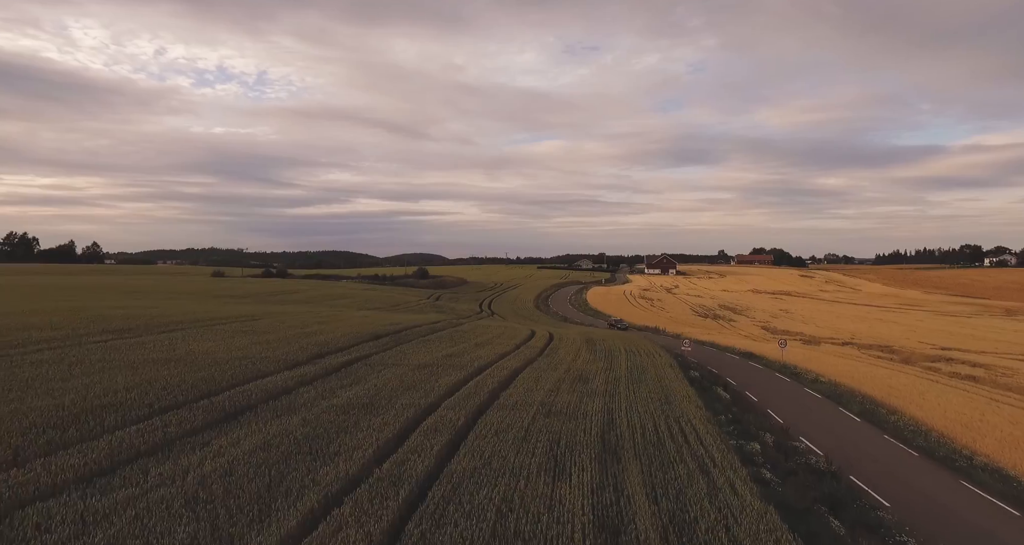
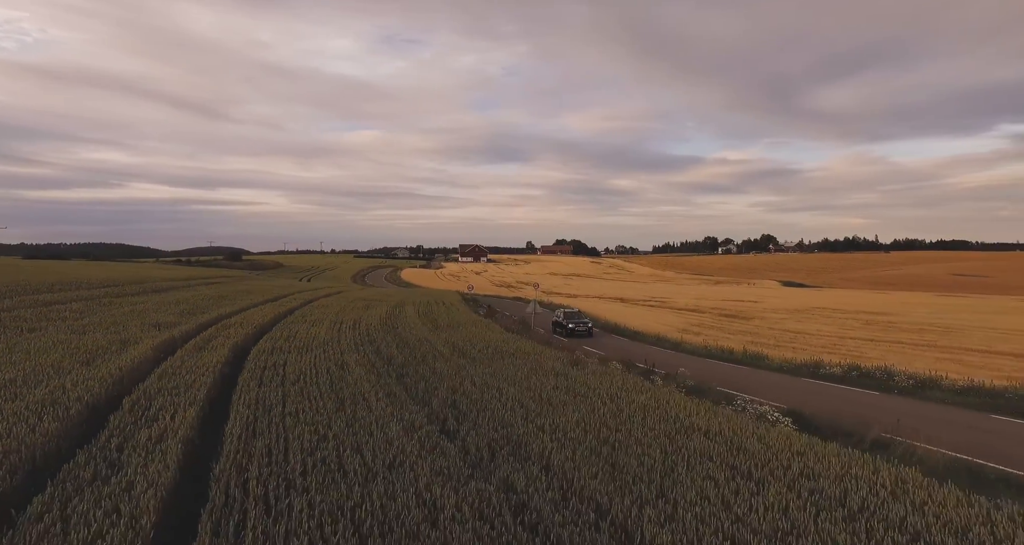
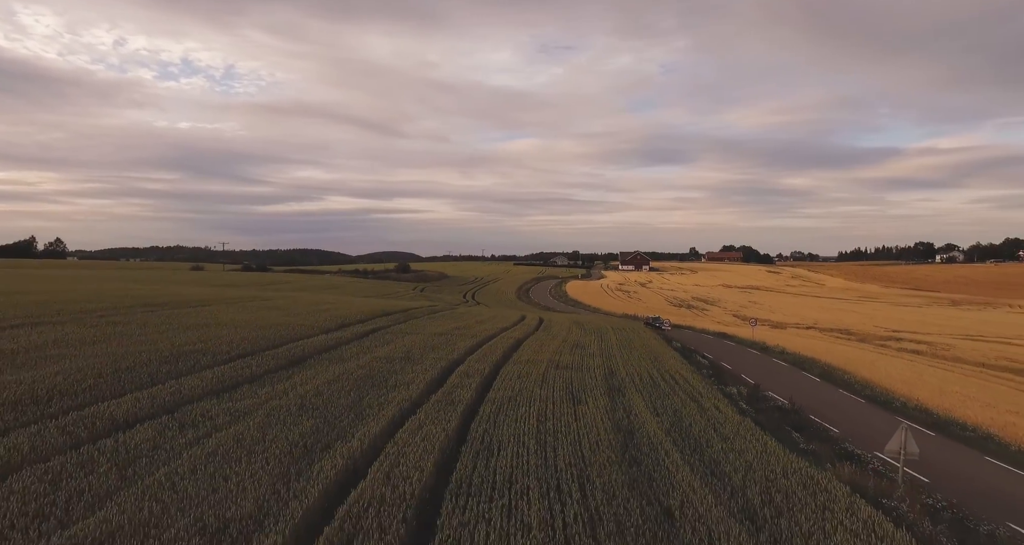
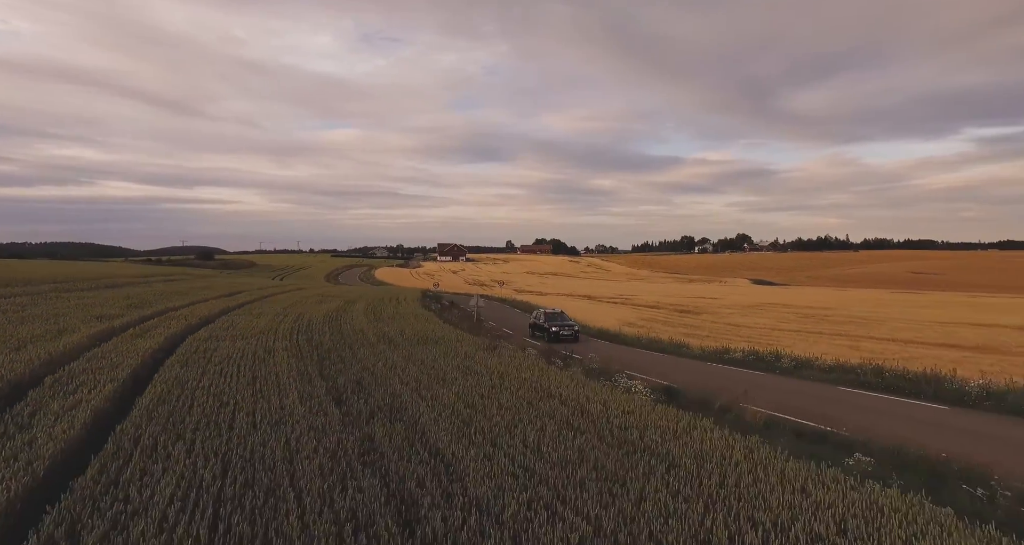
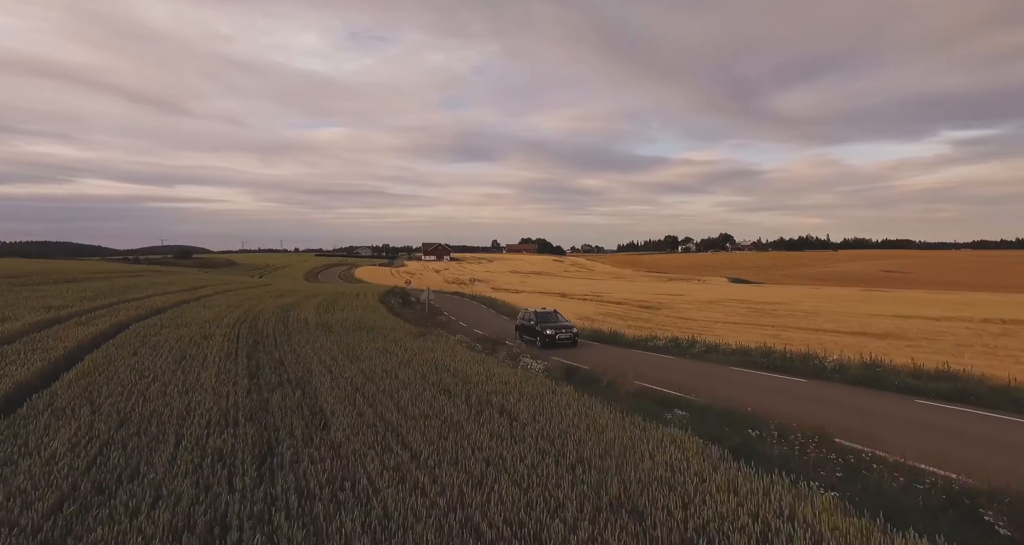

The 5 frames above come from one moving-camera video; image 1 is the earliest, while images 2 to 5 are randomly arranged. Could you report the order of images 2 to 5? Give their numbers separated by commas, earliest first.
3, 2, 4, 5
